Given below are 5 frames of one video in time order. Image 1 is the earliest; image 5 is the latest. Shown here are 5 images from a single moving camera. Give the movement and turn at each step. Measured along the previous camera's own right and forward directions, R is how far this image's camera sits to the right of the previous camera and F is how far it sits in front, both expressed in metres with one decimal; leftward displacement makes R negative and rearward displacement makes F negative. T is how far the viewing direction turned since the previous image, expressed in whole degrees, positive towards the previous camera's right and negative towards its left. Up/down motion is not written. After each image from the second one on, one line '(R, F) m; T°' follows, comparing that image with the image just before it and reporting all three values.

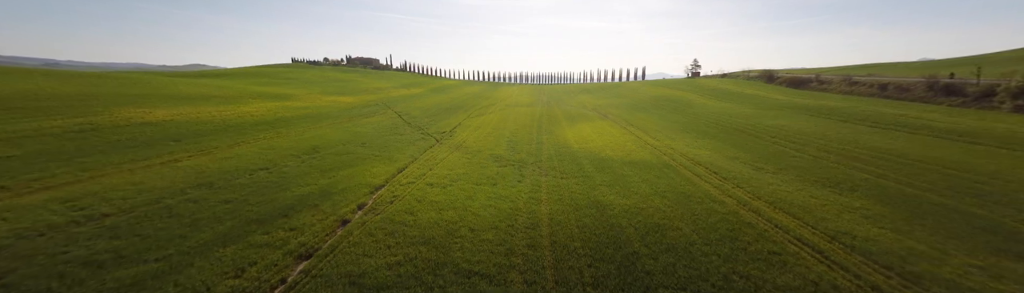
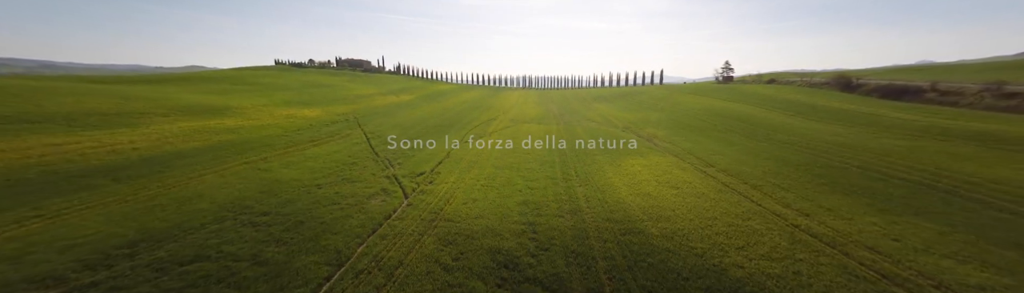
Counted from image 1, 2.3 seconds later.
(-0.6, +8.1) m; 0°
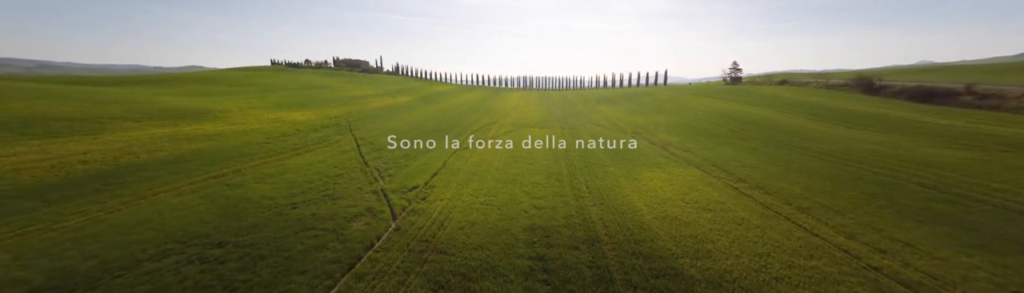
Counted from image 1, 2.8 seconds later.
(-0.2, +1.7) m; 0°
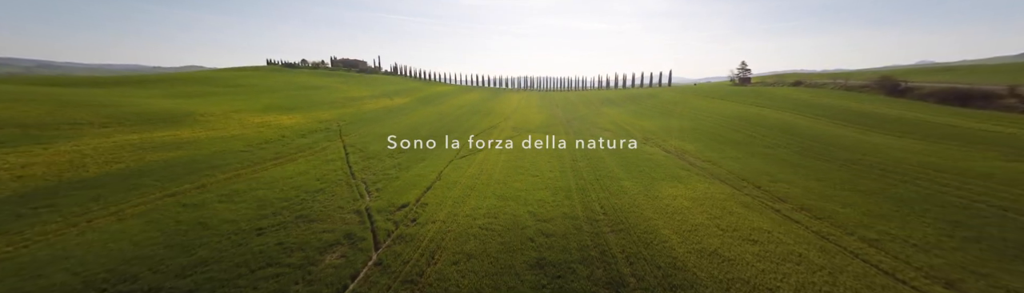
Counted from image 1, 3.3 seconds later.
(-0.1, +1.8) m; 0°
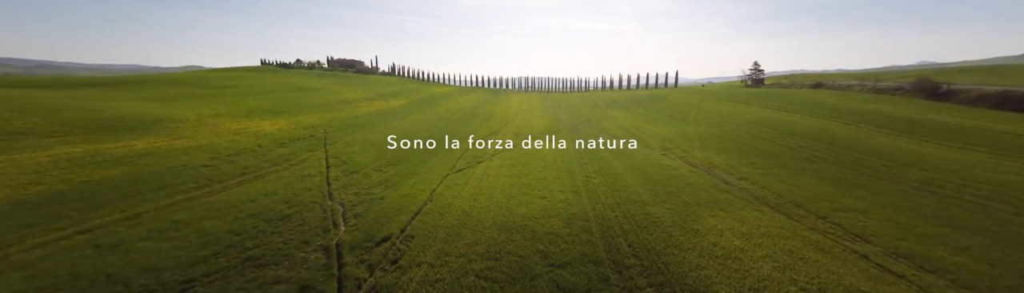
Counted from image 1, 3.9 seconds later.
(-0.2, +2.4) m; 0°
